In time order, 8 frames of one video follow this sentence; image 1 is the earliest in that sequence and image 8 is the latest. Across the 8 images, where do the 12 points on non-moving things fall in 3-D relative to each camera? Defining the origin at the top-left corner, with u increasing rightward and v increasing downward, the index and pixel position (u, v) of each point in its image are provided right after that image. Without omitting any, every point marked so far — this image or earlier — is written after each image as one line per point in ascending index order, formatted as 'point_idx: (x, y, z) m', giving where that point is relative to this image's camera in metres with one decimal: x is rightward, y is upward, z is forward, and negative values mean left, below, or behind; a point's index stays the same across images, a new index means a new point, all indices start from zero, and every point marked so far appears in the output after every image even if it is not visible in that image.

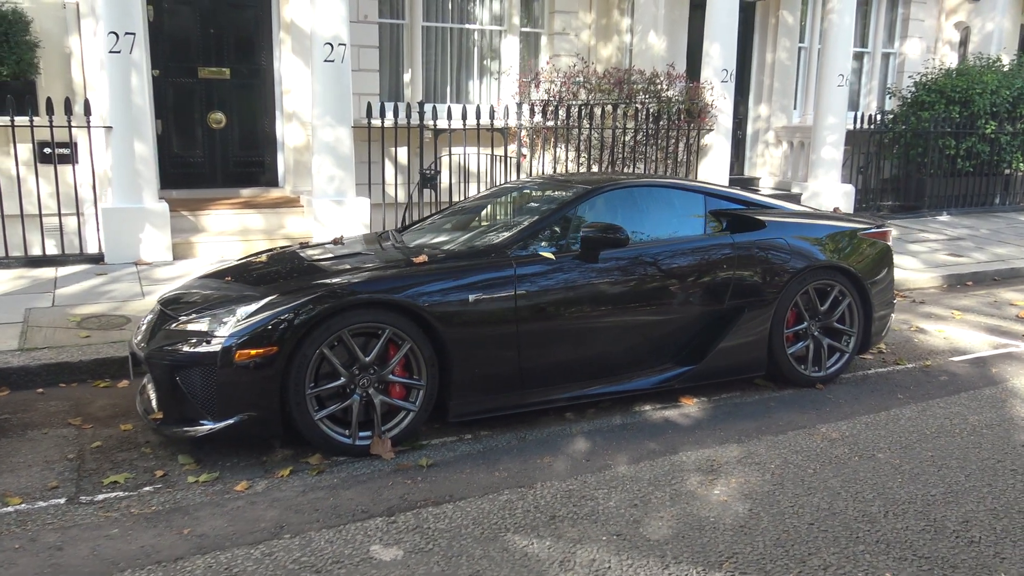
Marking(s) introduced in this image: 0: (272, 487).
0: (-1.1, -0.9, +3.8) m
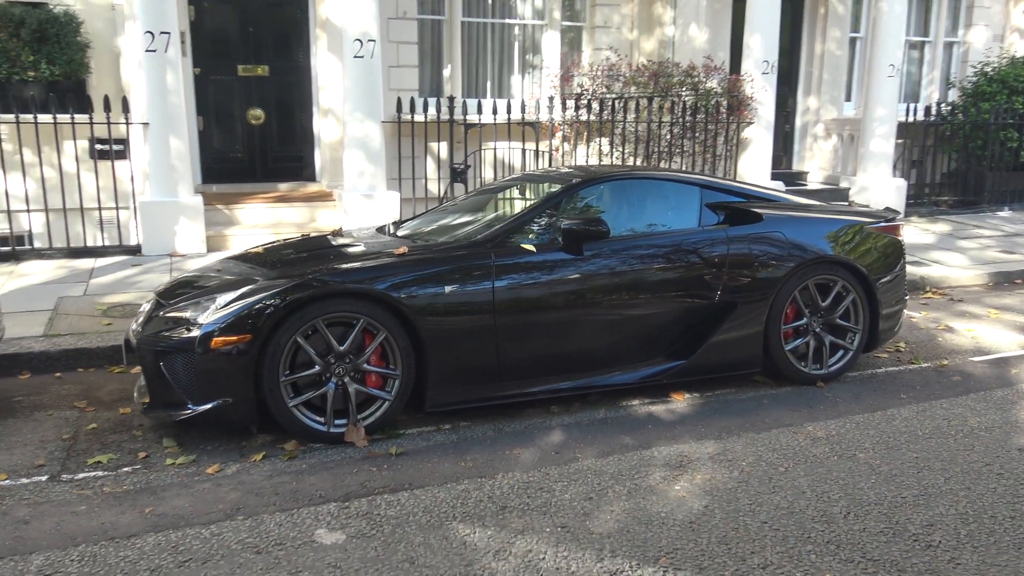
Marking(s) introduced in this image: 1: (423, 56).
0: (-1.2, -0.8, +3.9) m
1: (-1.2, +3.1, +11.7) m
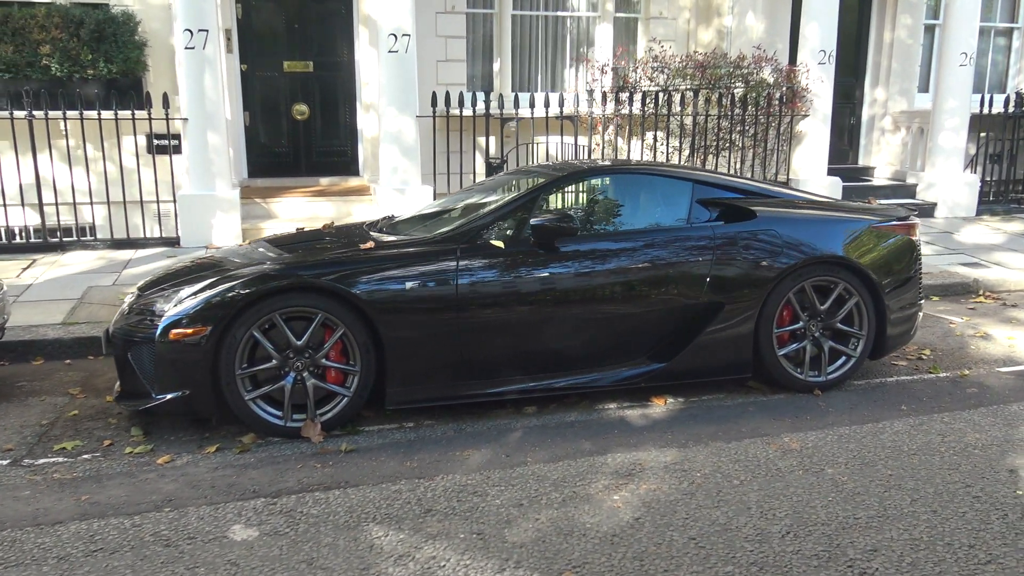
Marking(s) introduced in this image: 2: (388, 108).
0: (-1.5, -0.8, +4.0) m
1: (-0.5, +3.2, +11.7) m
2: (-1.3, +1.8, +9.0) m
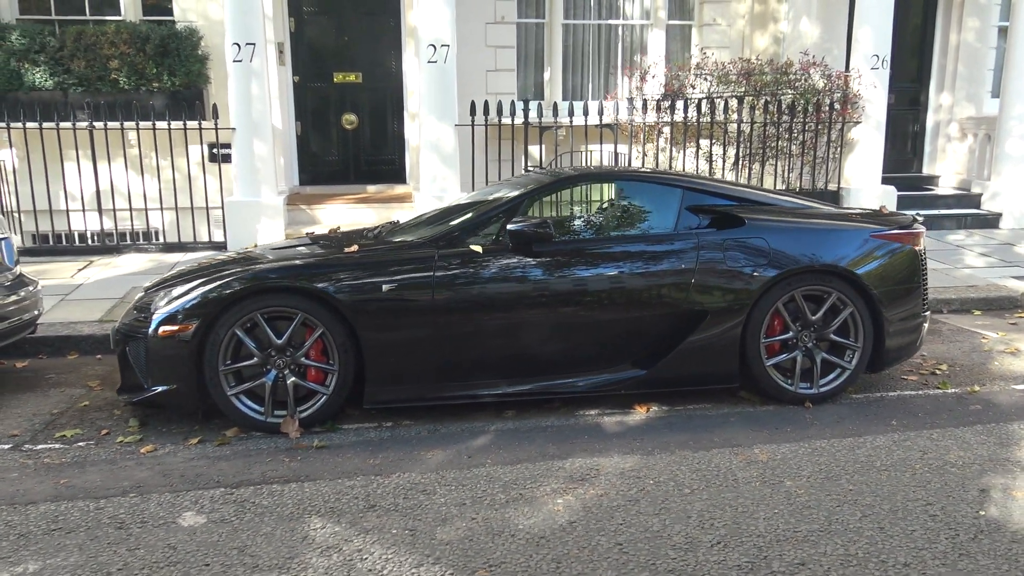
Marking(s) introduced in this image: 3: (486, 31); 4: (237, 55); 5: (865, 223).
0: (-1.6, -0.8, +4.2) m
1: (+0.2, +3.1, +11.8) m
2: (-0.9, +1.8, +9.2) m
3: (-0.3, +3.3, +11.3) m
4: (-2.7, +2.3, +8.7) m
5: (+2.0, +0.4, +5.0) m
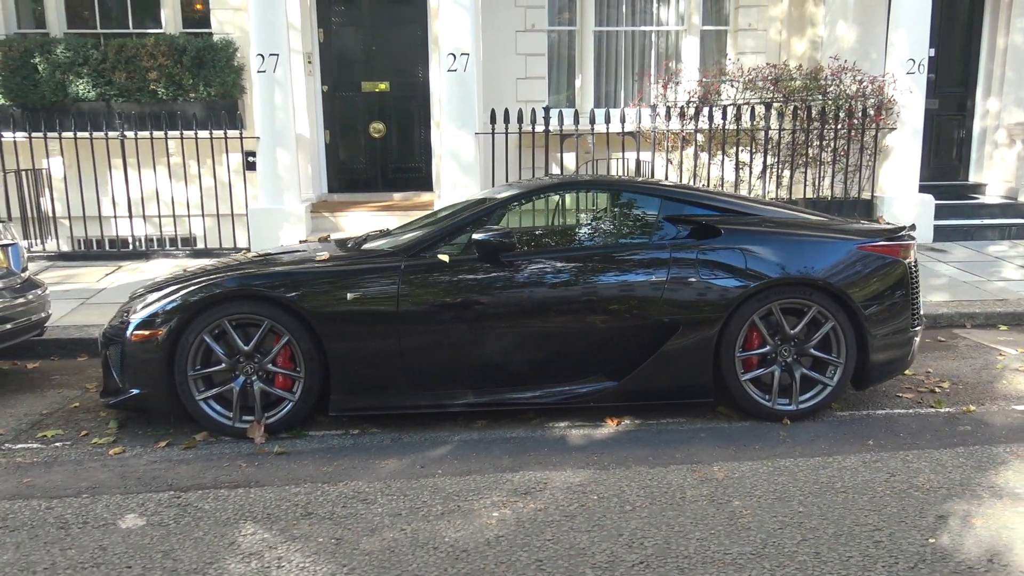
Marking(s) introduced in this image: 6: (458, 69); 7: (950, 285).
0: (-1.8, -0.8, +4.3) m
1: (+0.6, +3.0, +11.7) m
2: (-0.7, +1.7, +9.2) m
3: (0.0, +3.2, +11.3) m
4: (-2.6, +2.3, +8.9) m
5: (+1.9, +0.3, +4.8) m
6: (-0.6, +2.3, +9.1) m
7: (+4.0, 0.0, +8.0) m
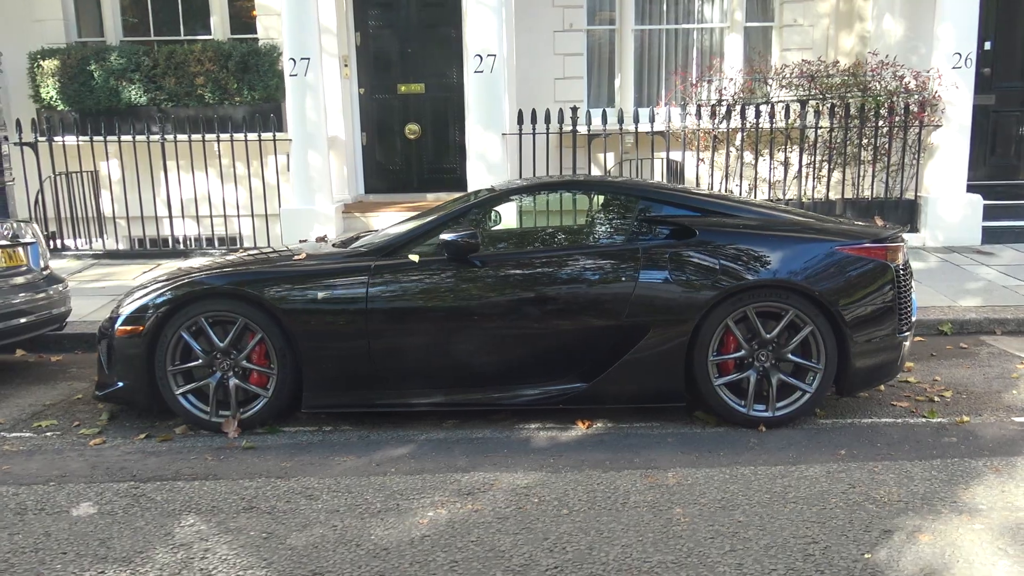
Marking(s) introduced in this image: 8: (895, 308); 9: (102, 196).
0: (-2.0, -0.8, +4.4) m
1: (+1.1, +2.9, +11.7) m
2: (-0.4, +1.7, +9.2) m
3: (+0.5, +3.2, +11.3) m
4: (-2.3, +2.3, +9.1) m
5: (+1.7, +0.3, +4.6) m
6: (-0.3, +2.3, +9.1) m
7: (+4.1, 0.0, +7.6) m
8: (+2.0, -0.1, +4.5) m
9: (-5.3, +1.2, +11.3) m
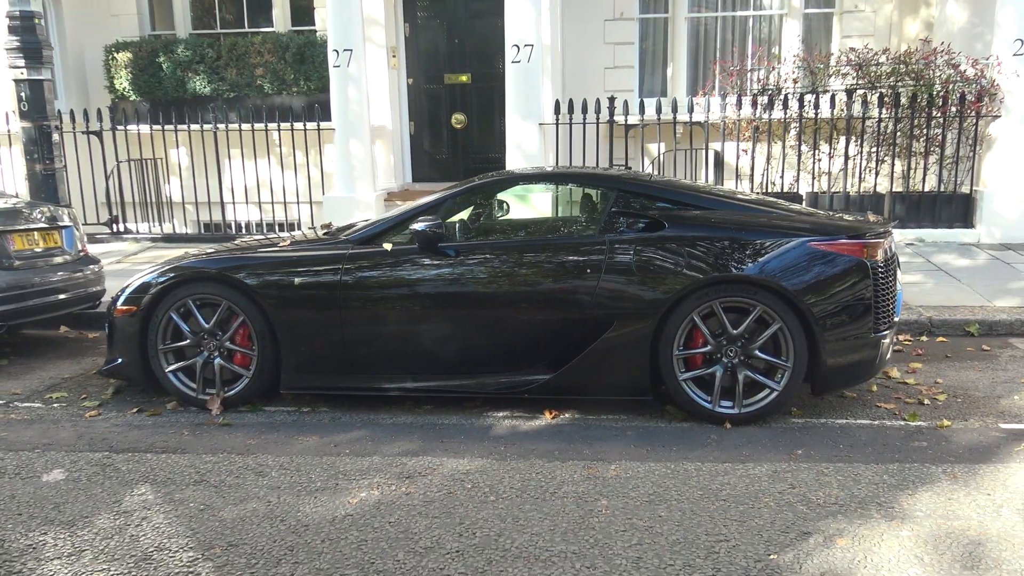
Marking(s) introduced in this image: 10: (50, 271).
0: (-2.2, -0.7, +4.8) m
1: (+1.8, +3.1, +11.5) m
2: (0.0, +1.8, +9.3) m
3: (+1.2, +3.3, +11.2) m
4: (-1.9, +2.4, +9.4) m
5: (+1.5, +0.3, +4.5) m
6: (+0.1, +2.4, +9.2) m
7: (+4.3, 0.0, +7.2) m
8: (+1.8, -0.1, +4.4) m
9: (-4.7, +1.4, +11.9) m
10: (-3.4, +0.1, +6.4) m
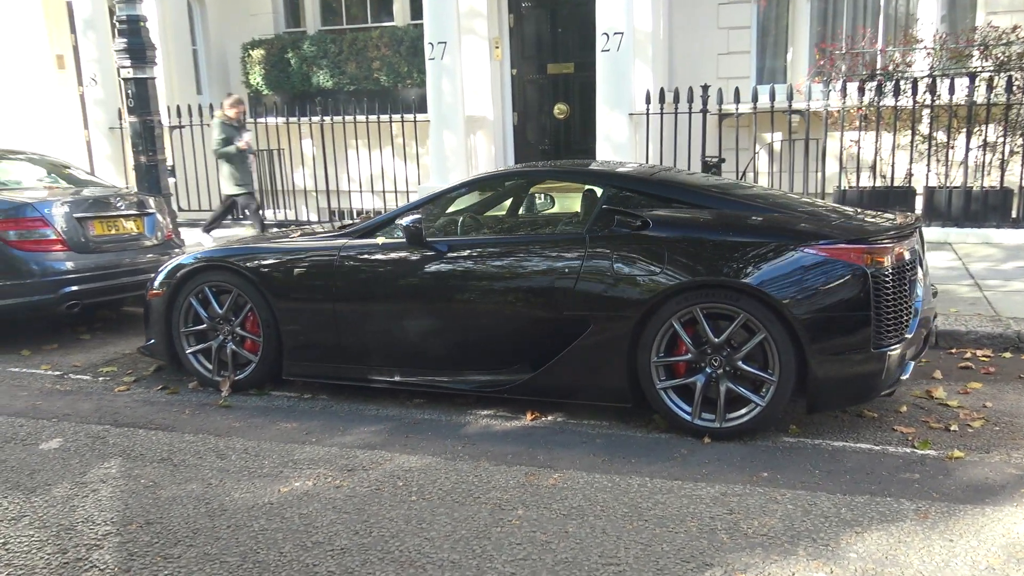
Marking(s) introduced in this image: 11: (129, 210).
0: (-2.2, -0.6, +5.1) m
1: (+3.2, +3.1, +10.9) m
2: (+0.9, +1.9, +9.1) m
3: (+2.5, +3.4, +10.7) m
4: (-0.9, +2.6, +9.5) m
5: (+1.4, +0.3, +4.1) m
6: (+1.0, +2.5, +8.9) m
7: (+4.6, -0.1, +6.2) m
8: (+1.6, -0.1, +3.9) m
9: (-3.1, +1.7, +12.6) m
10: (-3.0, +0.3, +6.9) m
11: (-3.1, +0.6, +7.0) m
